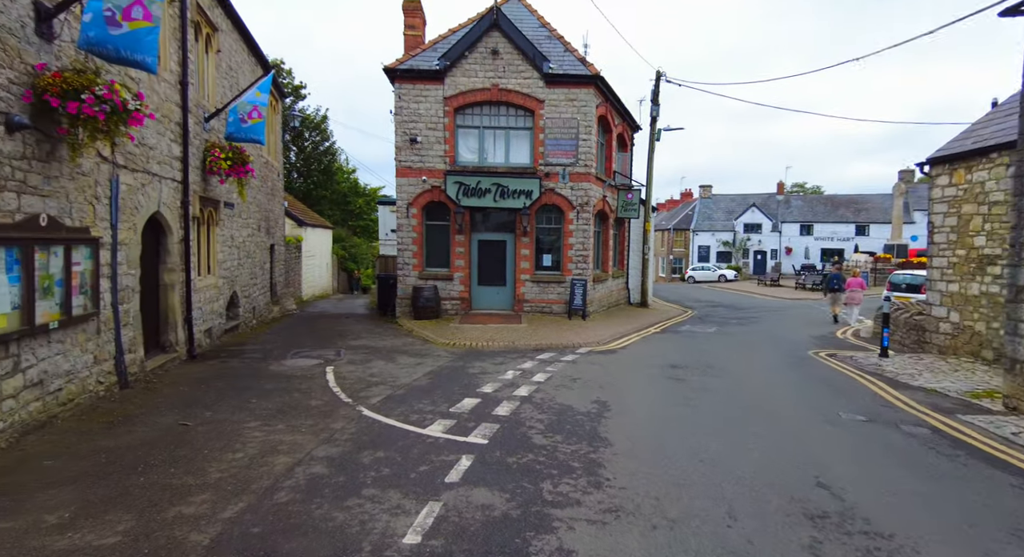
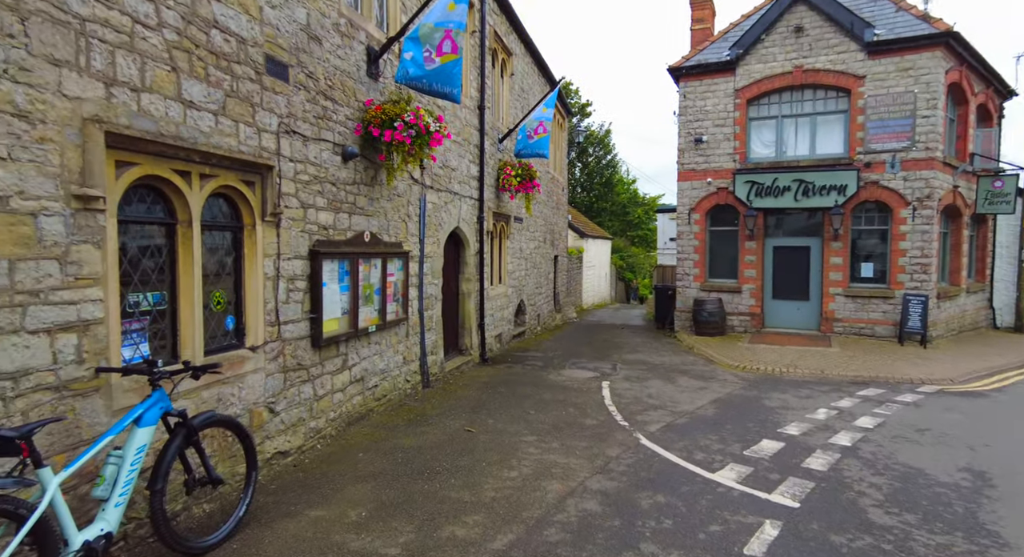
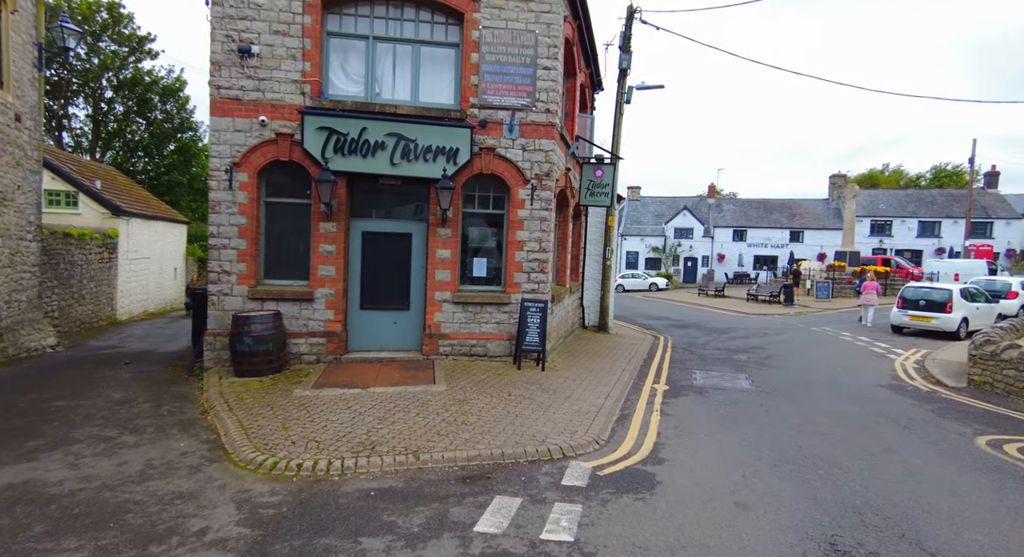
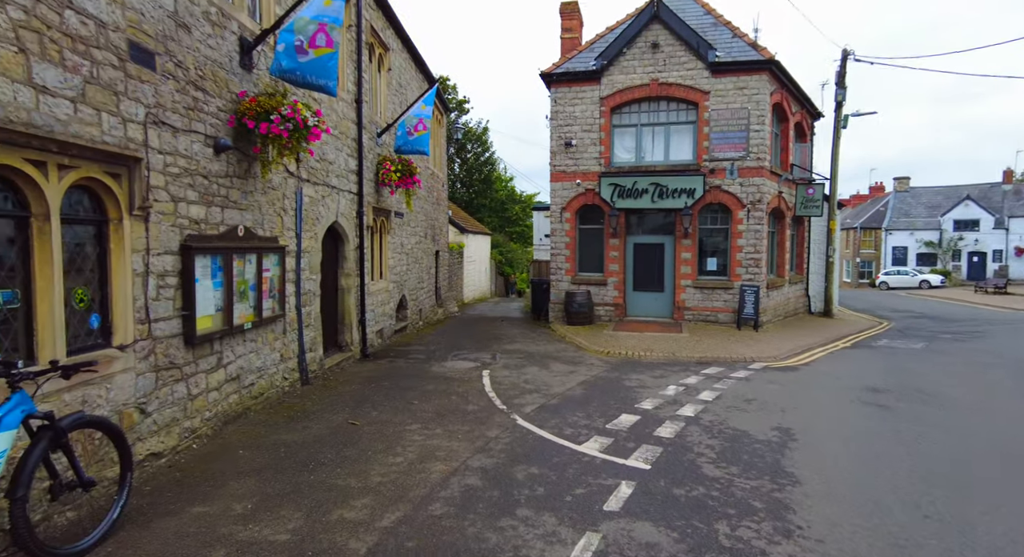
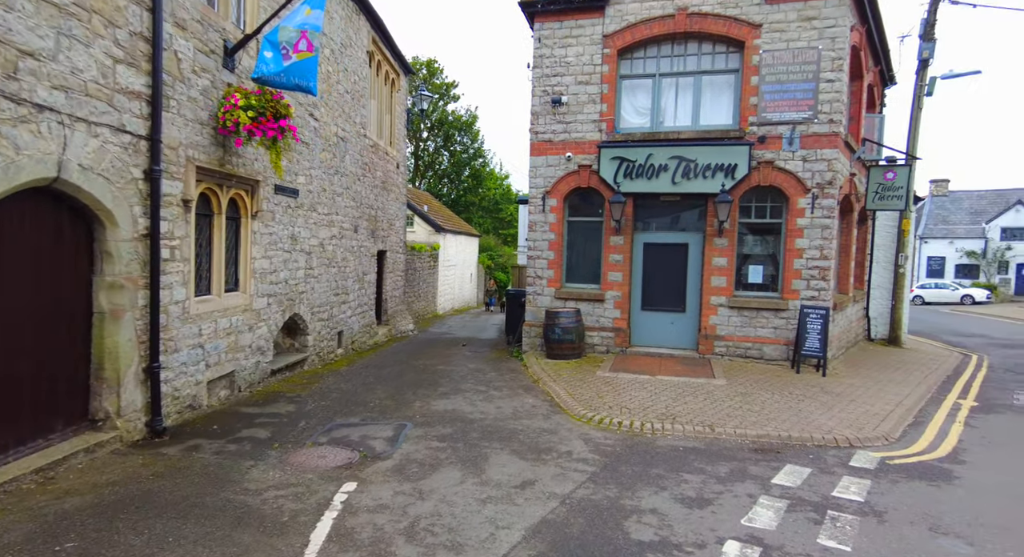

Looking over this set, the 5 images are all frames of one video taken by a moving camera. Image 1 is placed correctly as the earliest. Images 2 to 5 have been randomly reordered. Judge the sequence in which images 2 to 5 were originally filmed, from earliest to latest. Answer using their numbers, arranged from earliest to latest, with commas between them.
4, 2, 5, 3
